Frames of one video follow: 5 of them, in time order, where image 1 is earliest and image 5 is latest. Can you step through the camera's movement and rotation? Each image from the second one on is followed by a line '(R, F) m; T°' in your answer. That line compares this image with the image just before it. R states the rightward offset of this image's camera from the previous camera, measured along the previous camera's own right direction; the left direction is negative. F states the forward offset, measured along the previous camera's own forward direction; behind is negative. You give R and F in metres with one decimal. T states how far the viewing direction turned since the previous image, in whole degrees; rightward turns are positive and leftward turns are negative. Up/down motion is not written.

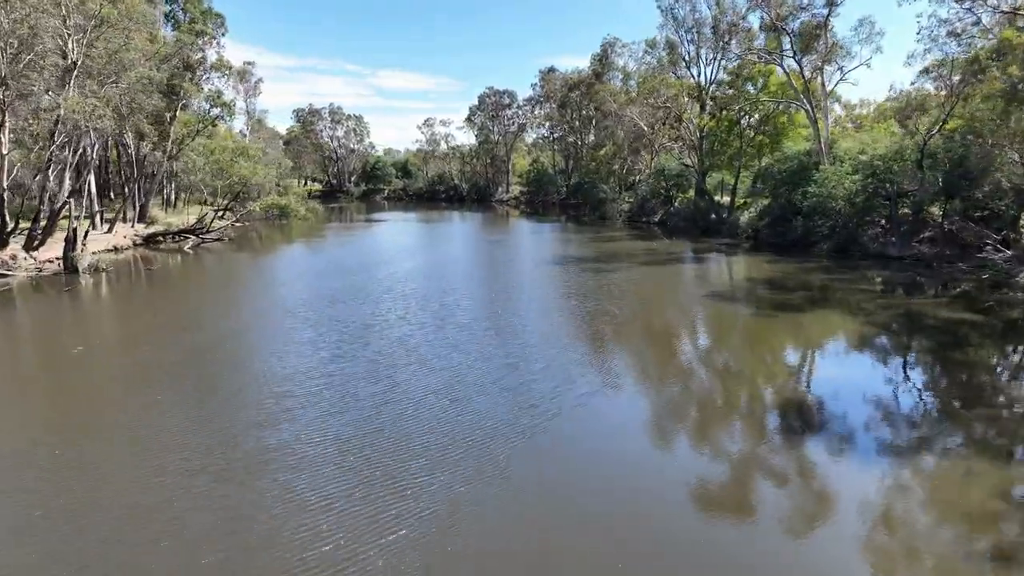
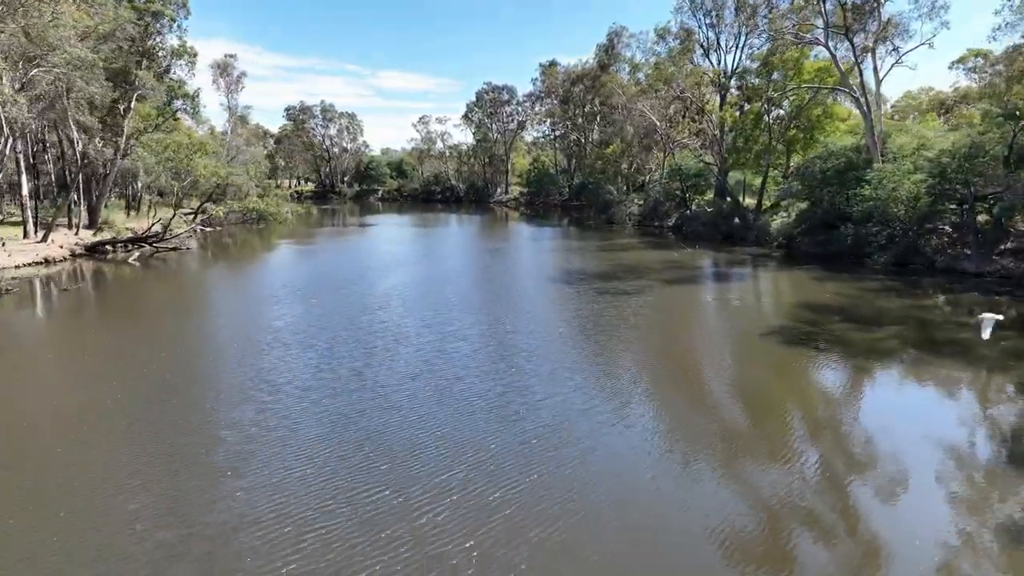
(0.0, +3.8) m; 0°
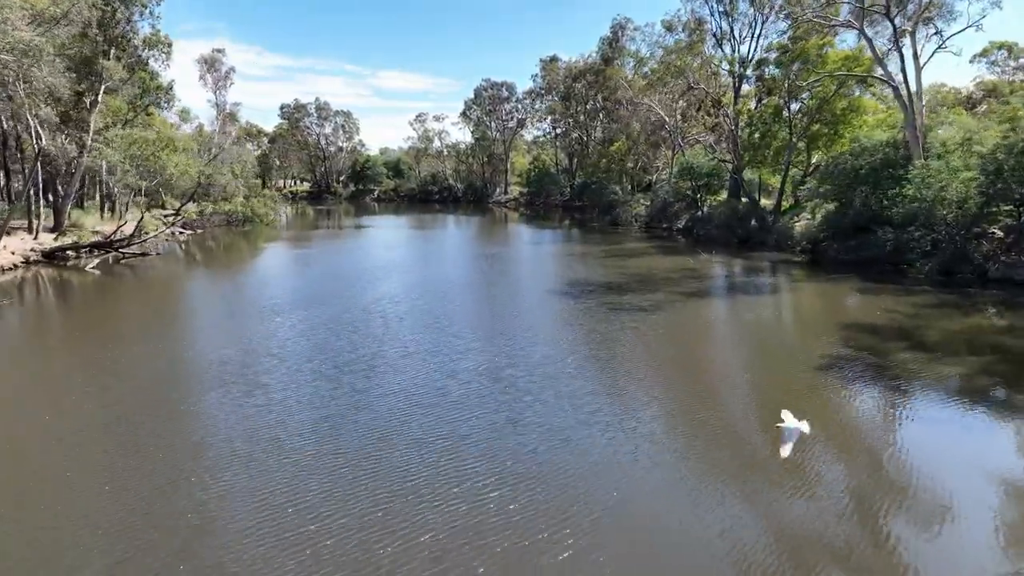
(0.0, +2.2) m; 0°
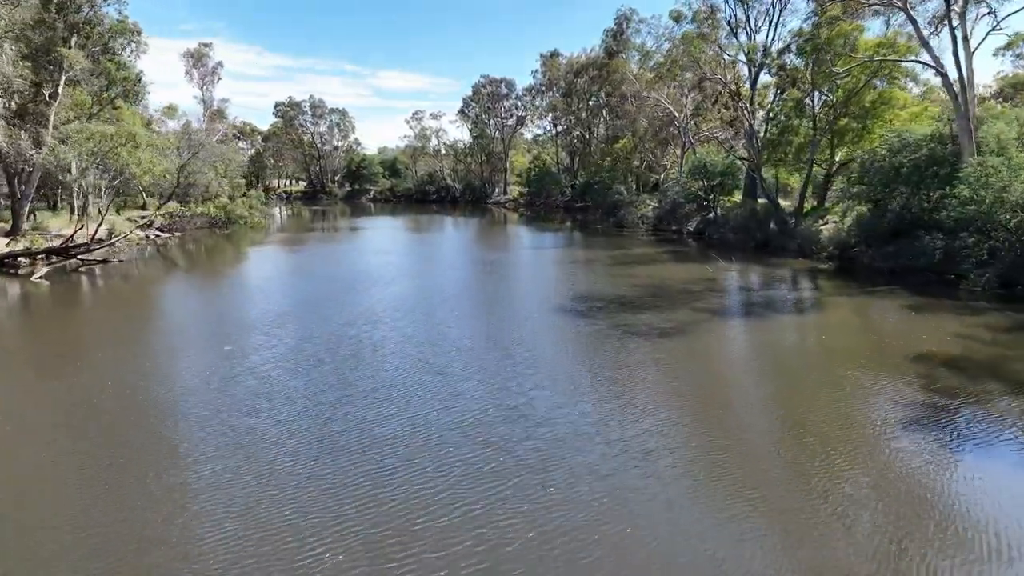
(+0.1, +2.2) m; 0°
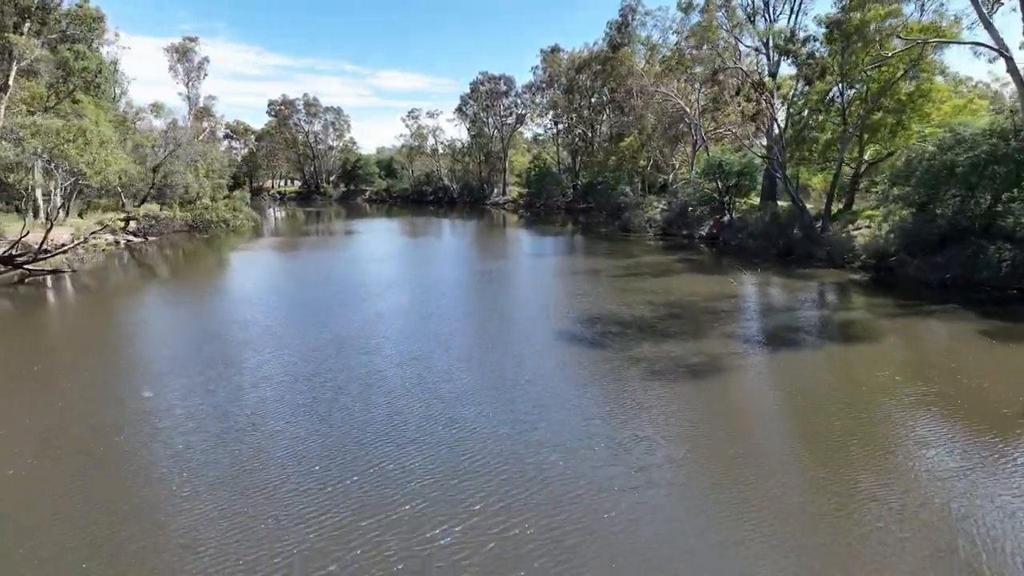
(+0.1, +2.3) m; 0°
